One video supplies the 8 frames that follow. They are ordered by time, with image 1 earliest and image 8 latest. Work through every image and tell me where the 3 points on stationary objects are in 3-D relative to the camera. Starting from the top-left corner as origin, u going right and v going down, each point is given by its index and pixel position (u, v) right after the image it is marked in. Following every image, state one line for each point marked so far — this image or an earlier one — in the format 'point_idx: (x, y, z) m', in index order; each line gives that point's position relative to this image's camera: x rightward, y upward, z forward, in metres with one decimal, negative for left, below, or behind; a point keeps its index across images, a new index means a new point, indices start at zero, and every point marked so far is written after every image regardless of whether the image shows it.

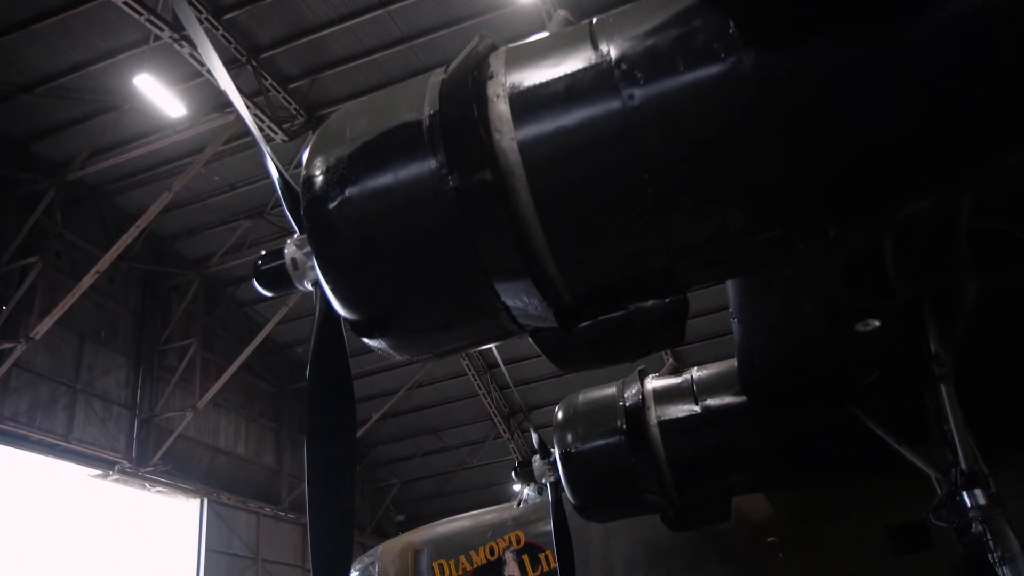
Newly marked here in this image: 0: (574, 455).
0: (+0.4, -1.2, +5.5) m
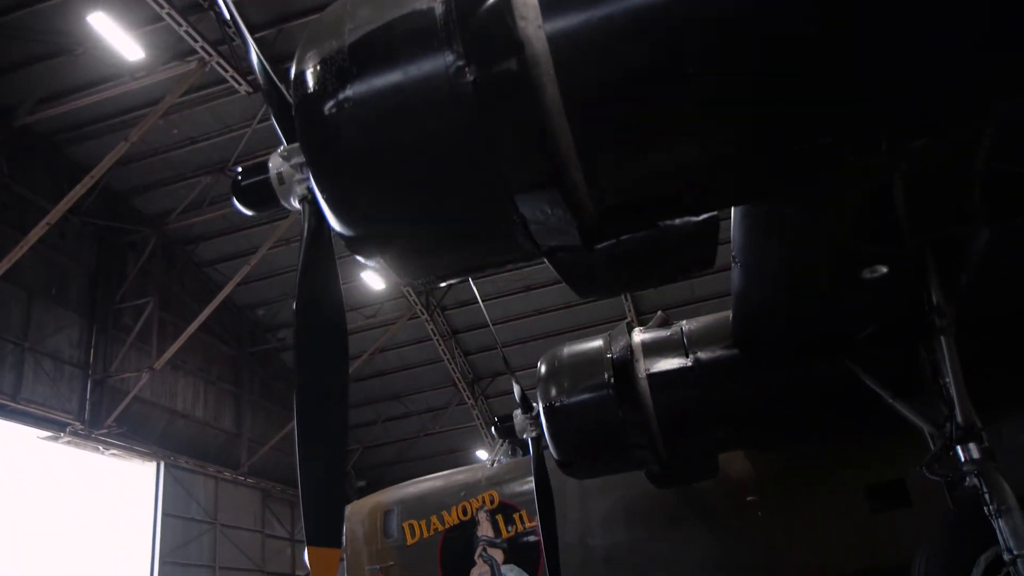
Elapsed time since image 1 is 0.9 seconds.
0: (+0.3, -0.8, +5.3) m
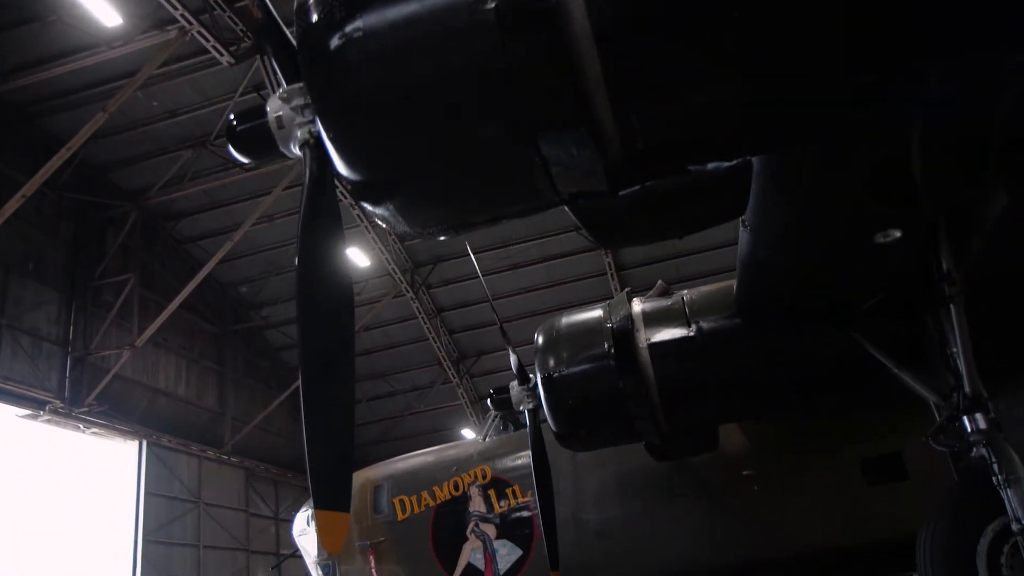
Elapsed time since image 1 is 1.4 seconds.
0: (+0.3, -0.6, +5.2) m
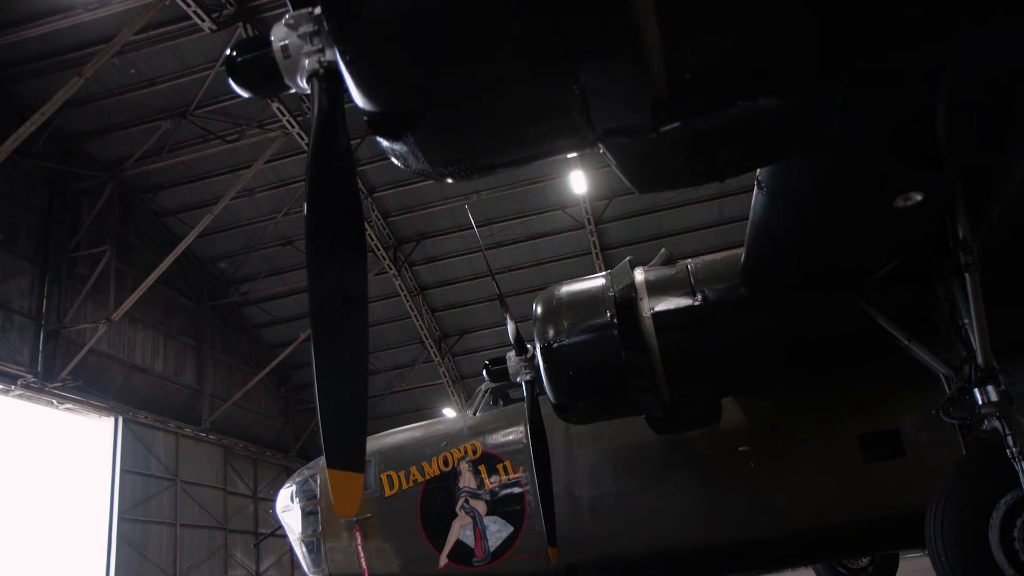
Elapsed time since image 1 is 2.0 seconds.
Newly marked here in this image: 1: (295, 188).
0: (+0.3, -0.4, +5.0) m
1: (-5.3, +2.4, +19.1) m
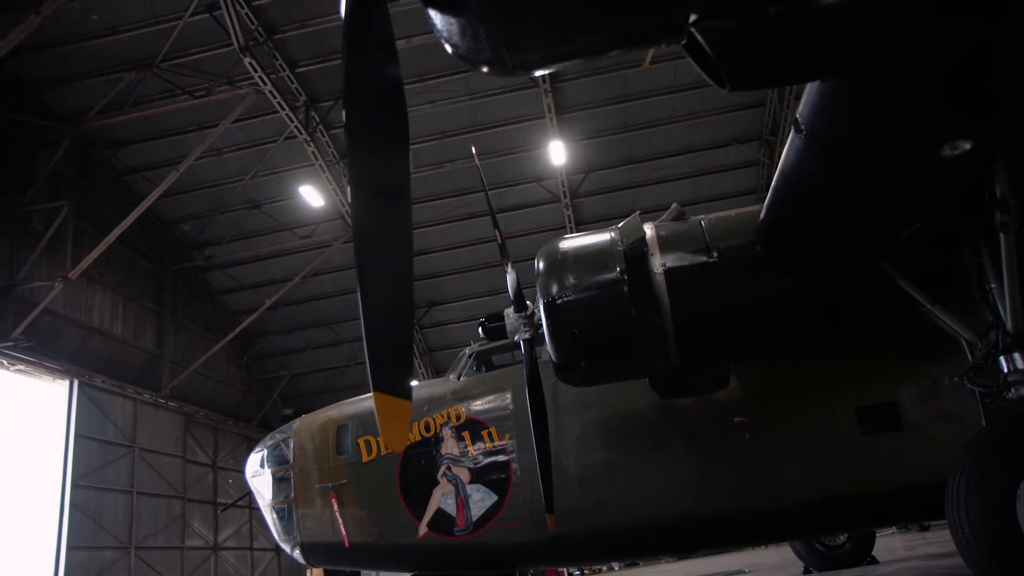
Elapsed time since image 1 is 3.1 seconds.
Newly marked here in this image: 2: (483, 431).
0: (+0.3, -0.1, +4.7) m
1: (-5.8, +3.2, +18.5) m
2: (-0.3, -1.2, +6.9) m
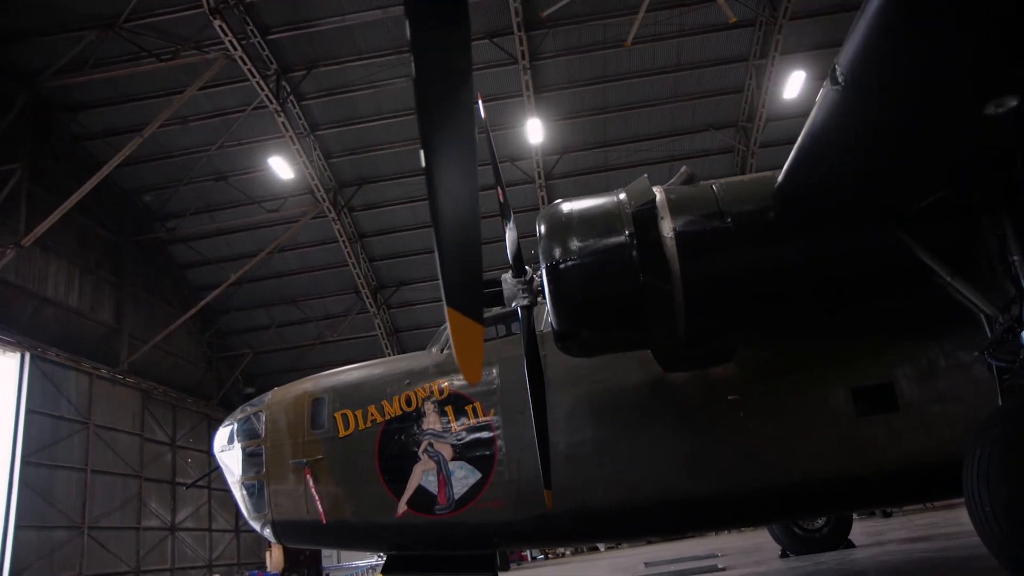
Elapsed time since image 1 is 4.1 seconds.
0: (+0.3, +0.1, +4.4) m
1: (-6.3, +3.8, +17.9) m
2: (-0.4, -1.0, +6.6) m
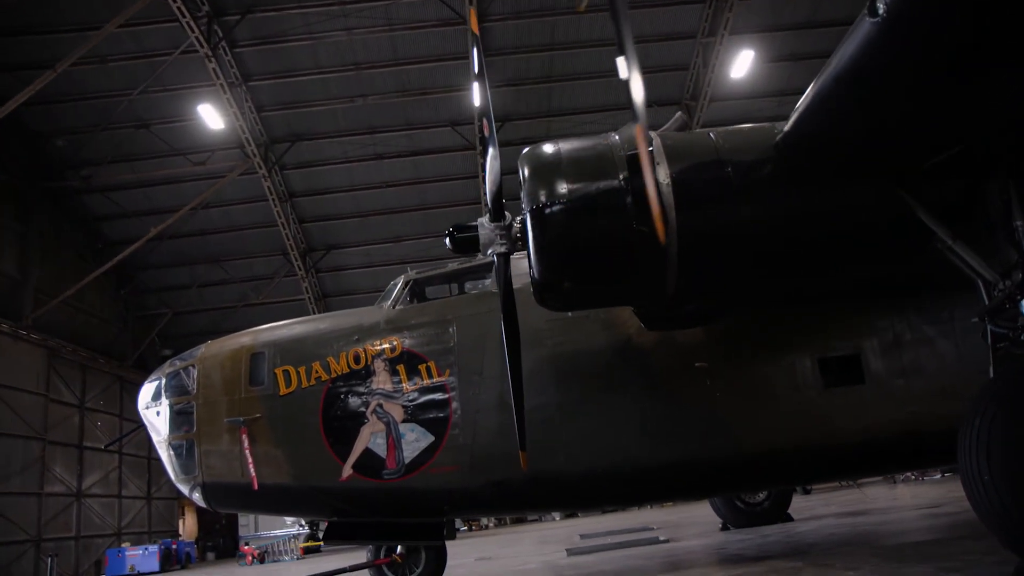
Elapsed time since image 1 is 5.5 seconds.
0: (+0.2, +0.4, +4.1) m
1: (-7.5, +4.8, +16.7) m
2: (-0.7, -0.6, +6.2) m
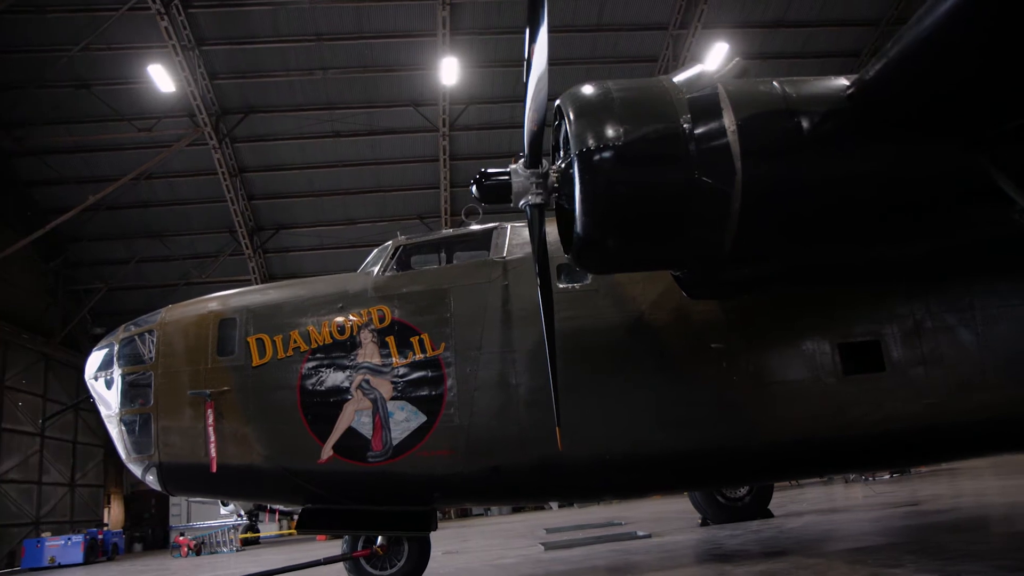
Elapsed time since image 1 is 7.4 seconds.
0: (+0.4, +0.6, +3.6) m
1: (-8.1, +5.4, +15.6) m
2: (-0.7, -0.4, +5.6) m
